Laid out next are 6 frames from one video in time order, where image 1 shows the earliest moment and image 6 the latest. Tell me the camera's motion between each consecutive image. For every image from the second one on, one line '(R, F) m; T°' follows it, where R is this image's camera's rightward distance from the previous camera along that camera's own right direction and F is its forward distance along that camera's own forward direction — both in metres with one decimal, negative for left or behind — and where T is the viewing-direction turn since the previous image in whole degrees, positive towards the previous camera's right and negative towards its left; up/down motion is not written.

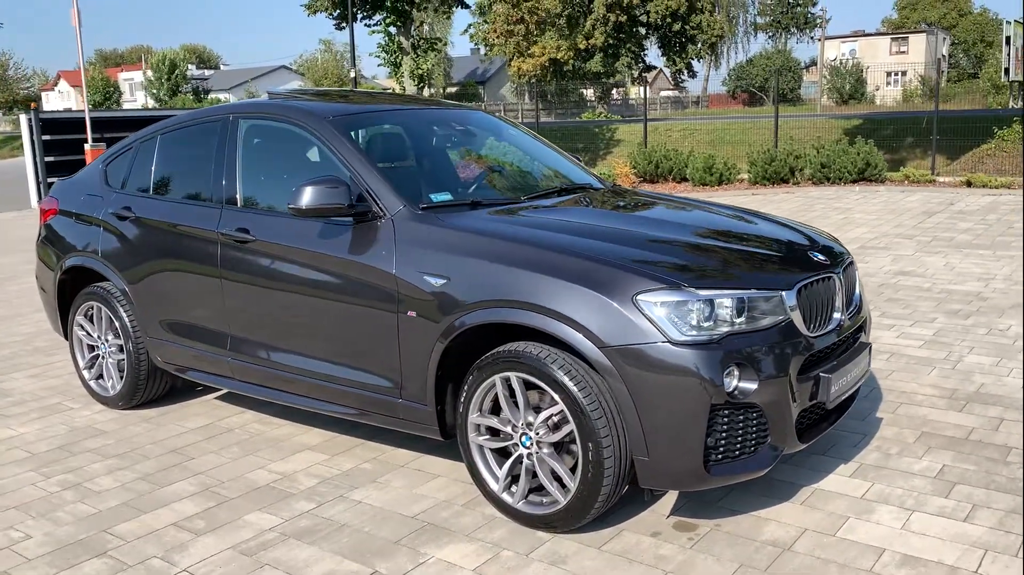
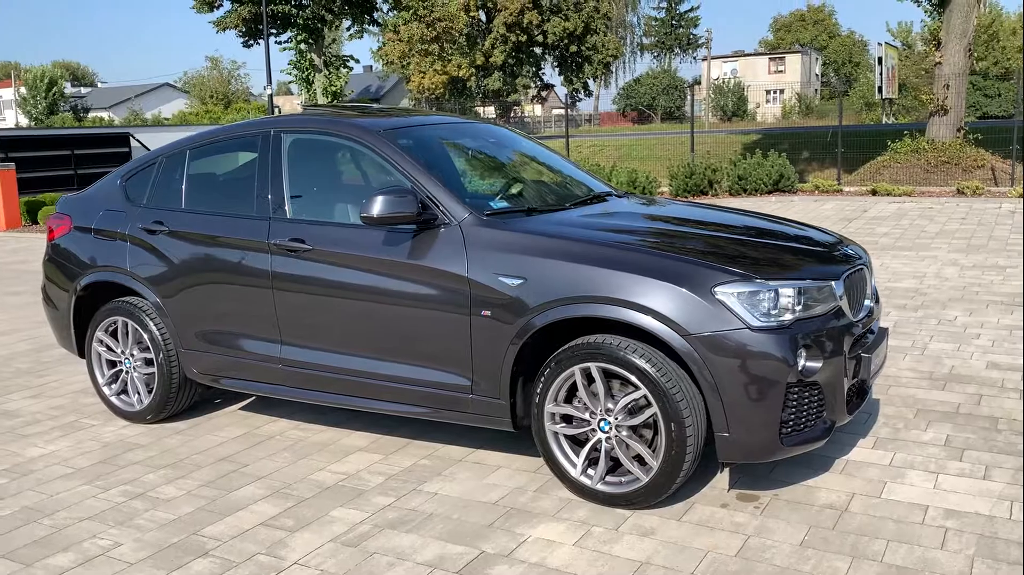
(-0.7, -0.2) m; +7°
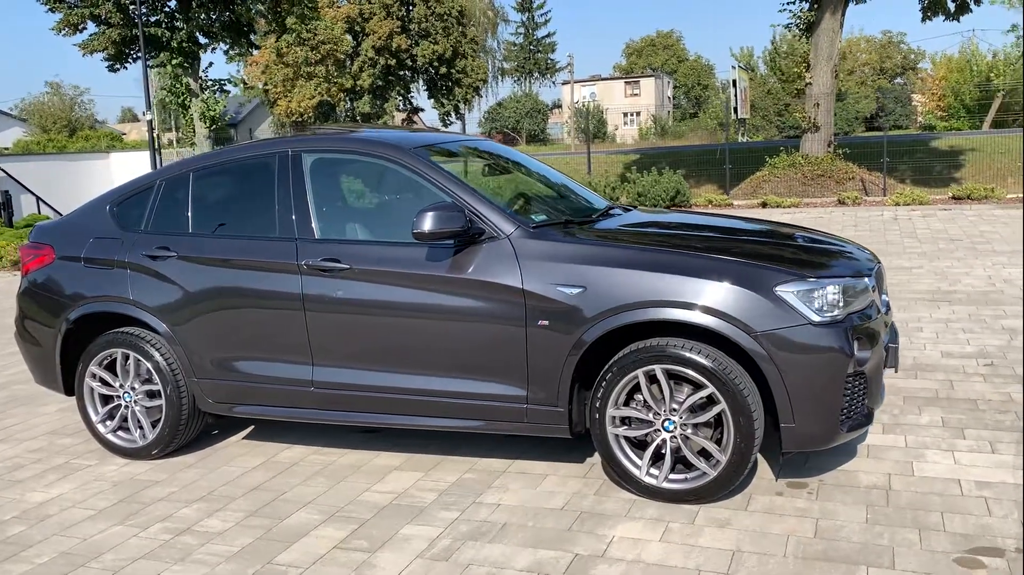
(-0.8, 0.0) m; +9°
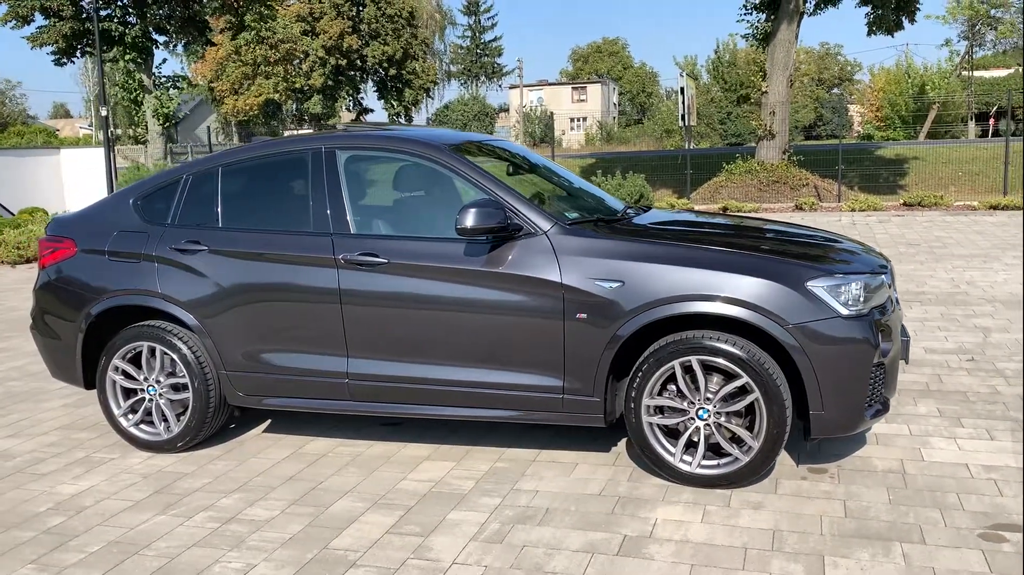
(-0.4, -0.1) m; +4°
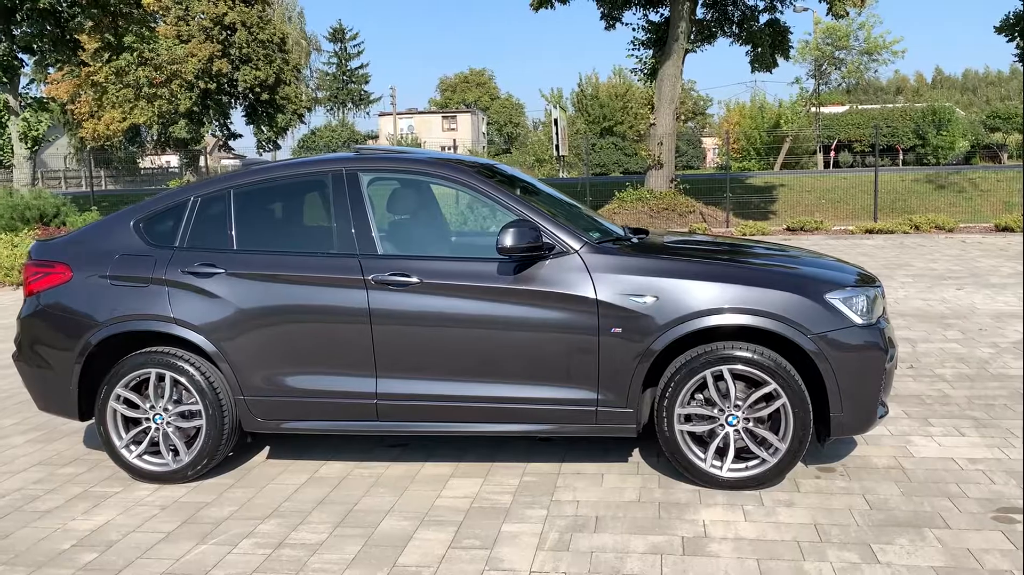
(-0.8, -0.1) m; +9°
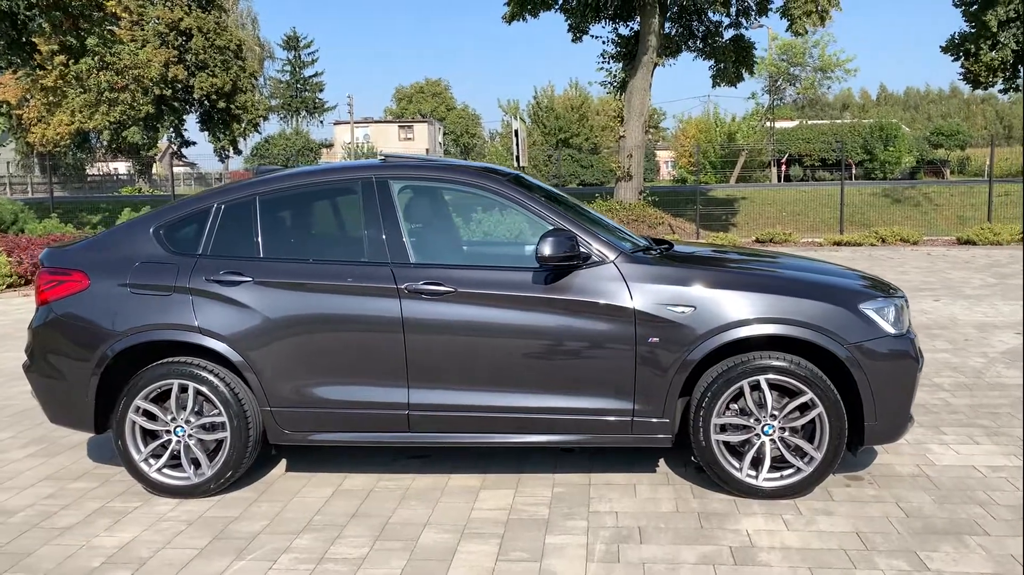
(-0.4, 0.0) m; +3°
